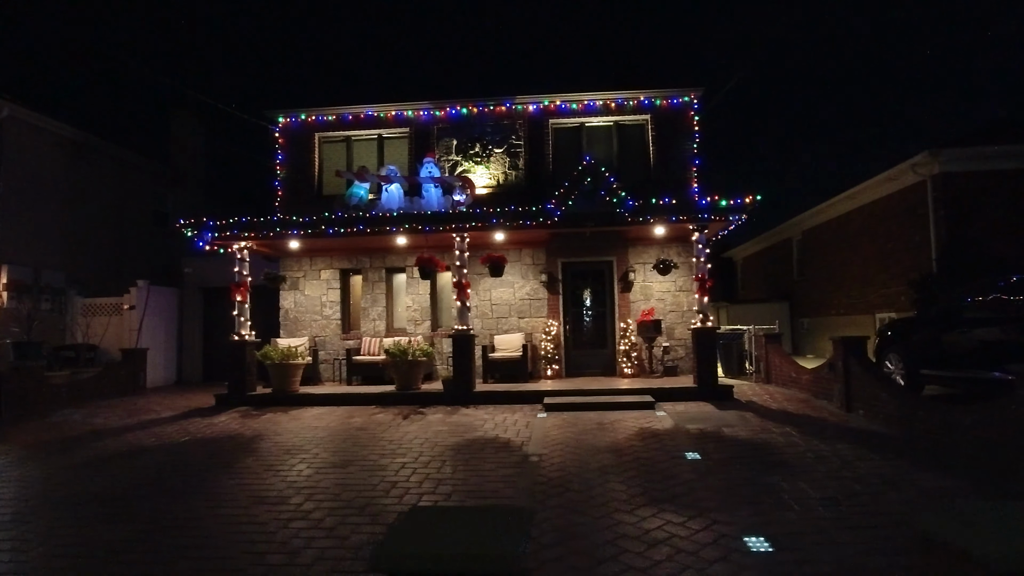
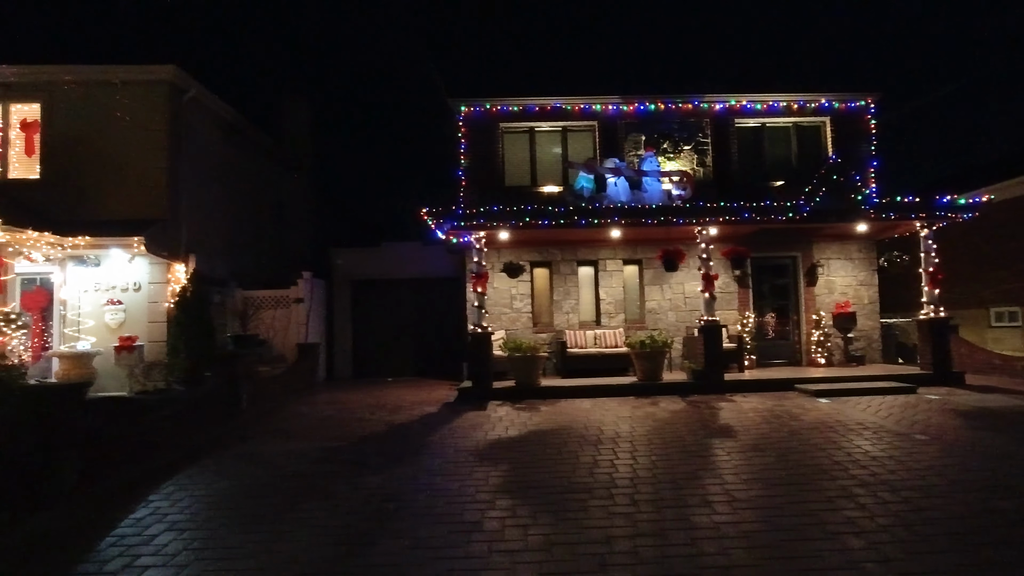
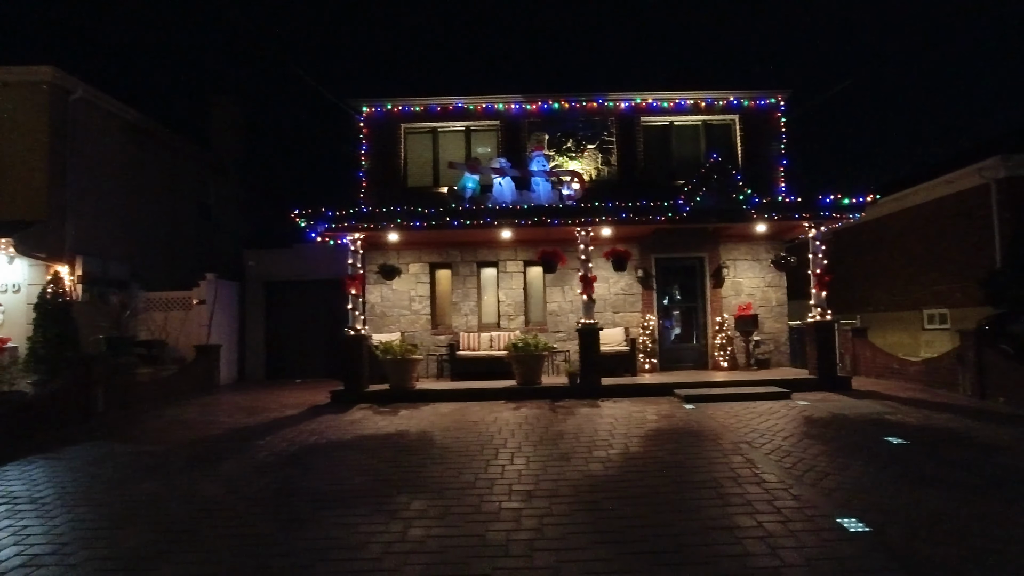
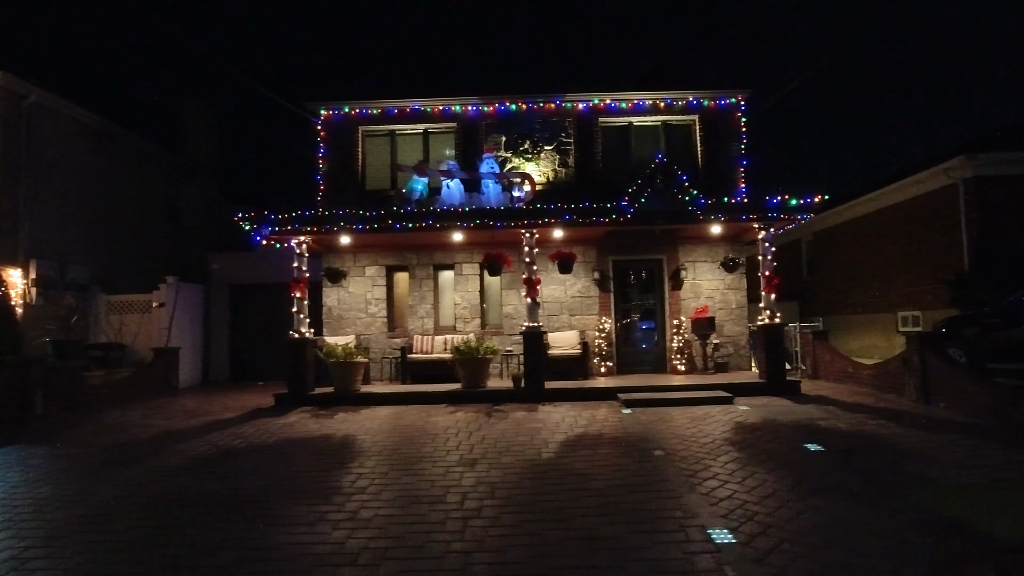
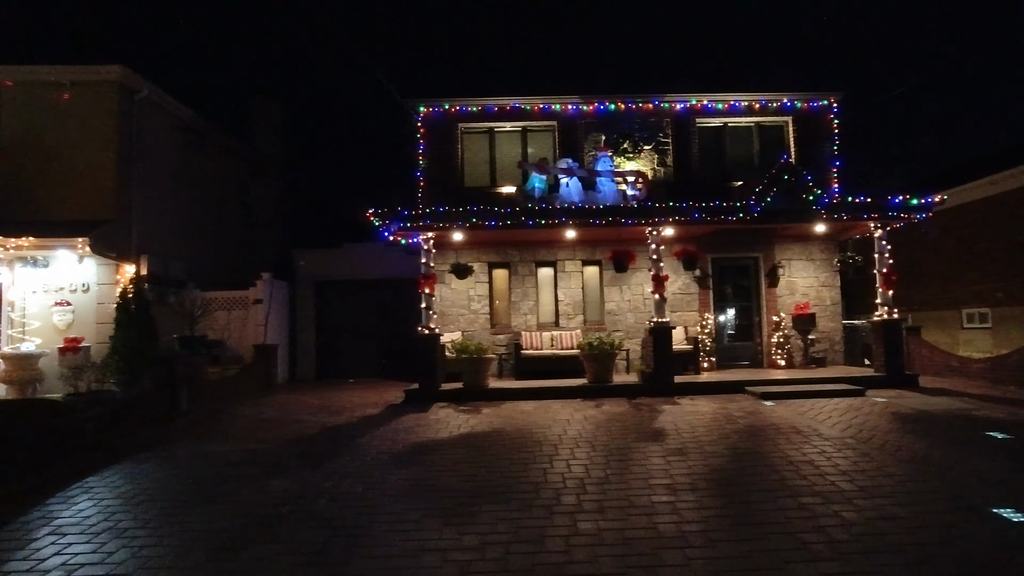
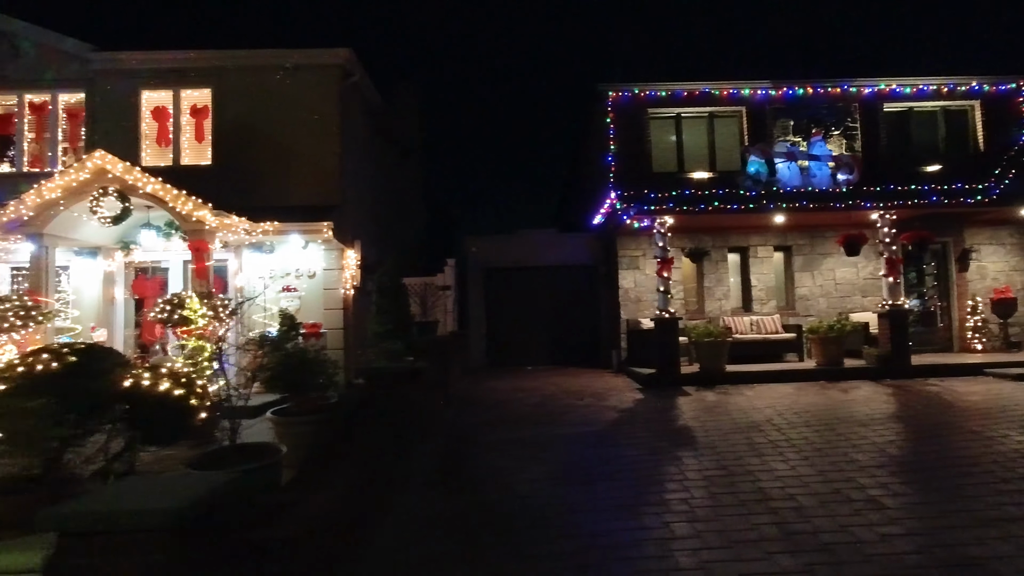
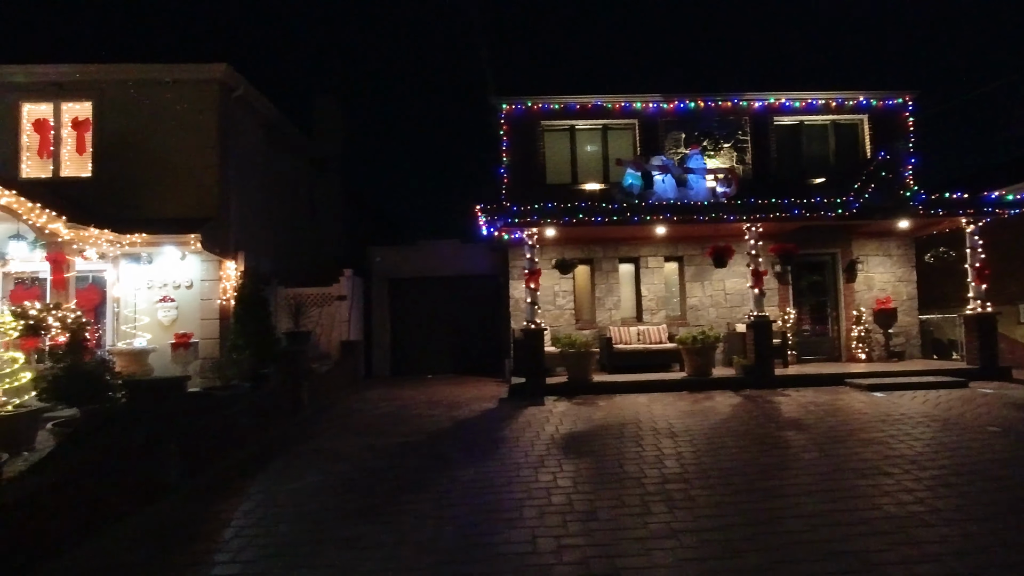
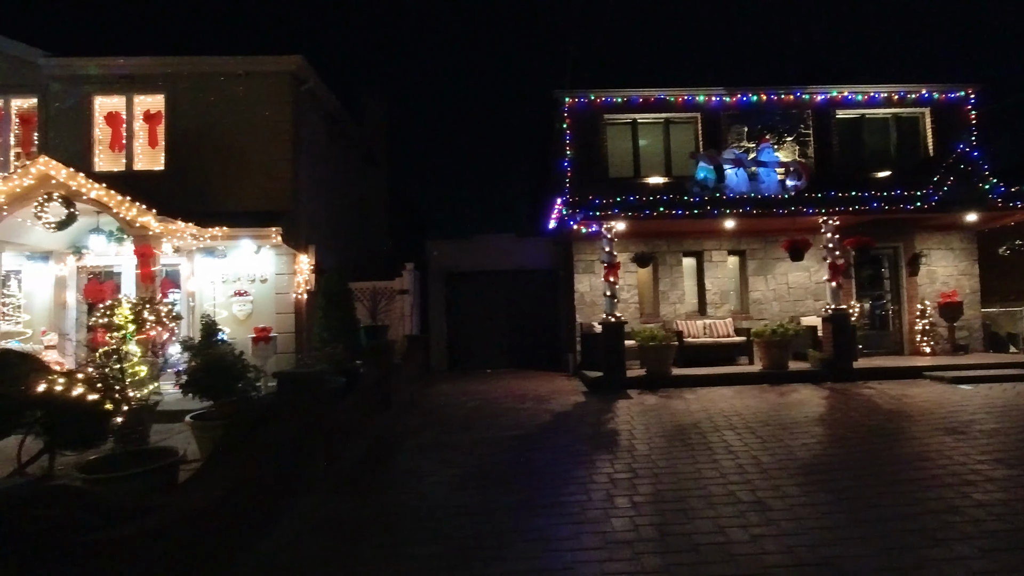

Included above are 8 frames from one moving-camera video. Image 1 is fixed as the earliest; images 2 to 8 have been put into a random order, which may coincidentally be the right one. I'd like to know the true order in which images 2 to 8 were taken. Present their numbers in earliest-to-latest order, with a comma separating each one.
4, 3, 5, 2, 7, 8, 6
